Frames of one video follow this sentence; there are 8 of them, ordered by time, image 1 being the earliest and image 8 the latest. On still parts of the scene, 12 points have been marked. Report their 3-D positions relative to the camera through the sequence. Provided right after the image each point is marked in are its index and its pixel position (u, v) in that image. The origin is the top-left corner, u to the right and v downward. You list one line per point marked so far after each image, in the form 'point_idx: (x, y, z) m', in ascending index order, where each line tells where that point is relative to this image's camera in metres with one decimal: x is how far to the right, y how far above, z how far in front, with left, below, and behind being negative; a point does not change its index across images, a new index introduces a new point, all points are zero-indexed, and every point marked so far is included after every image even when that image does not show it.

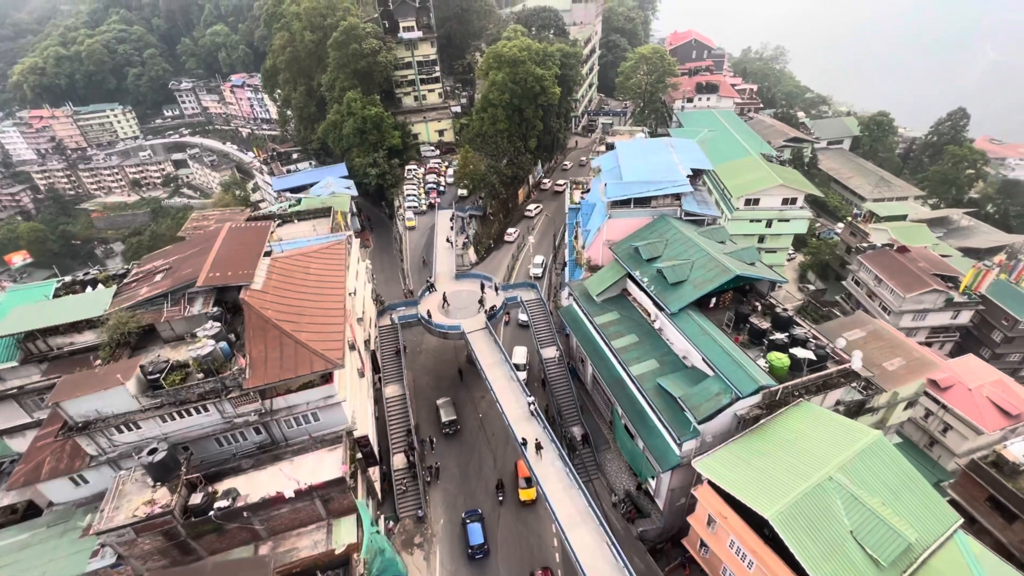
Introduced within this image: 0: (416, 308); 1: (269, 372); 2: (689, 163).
0: (-3.3, -0.7, +16.2) m
1: (-4.6, -1.6, +8.9) m
2: (+5.8, +4.1, +15.4) m
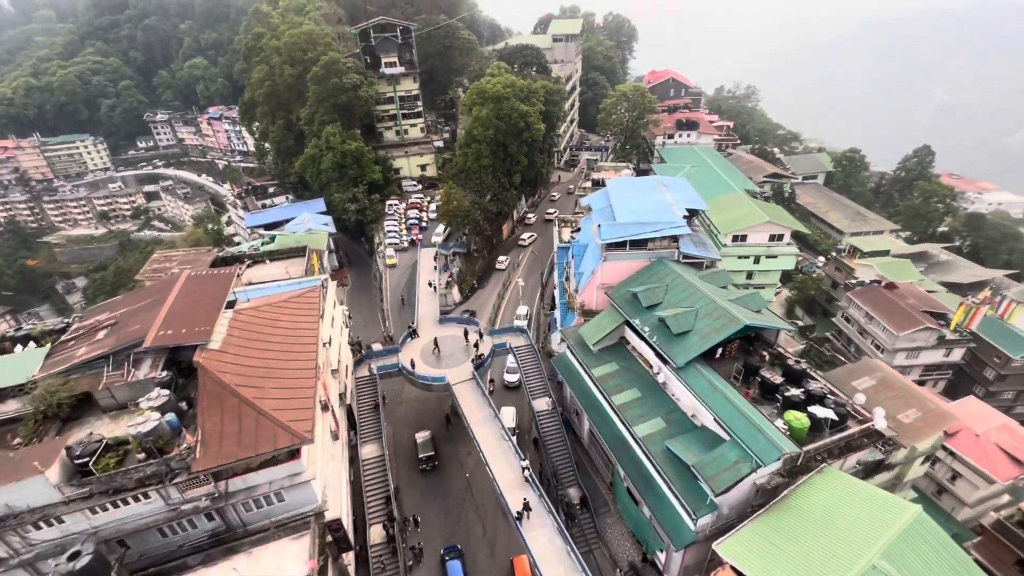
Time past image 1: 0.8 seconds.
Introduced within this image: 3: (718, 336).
0: (-3.6, -2.2, +15.0) m
1: (-4.7, -2.6, +7.6) m
2: (+5.4, +2.7, +14.9) m
3: (+4.5, -1.0, +10.3) m
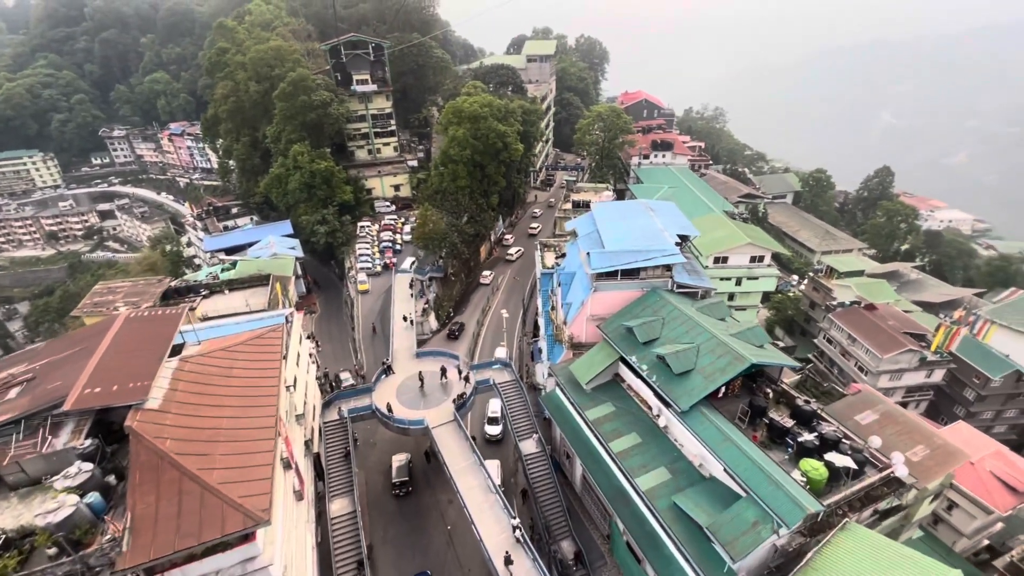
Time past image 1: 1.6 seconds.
0: (-4.1, -3.2, +13.7) m
1: (-4.7, -3.3, +6.3) m
2: (+4.9, +1.8, +14.3) m
3: (+4.3, -1.8, +9.5) m
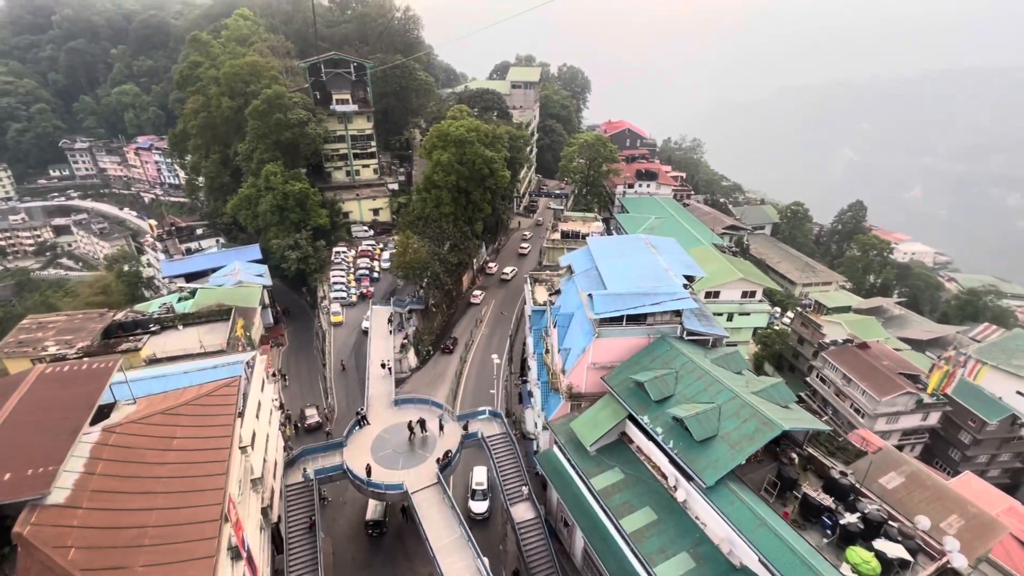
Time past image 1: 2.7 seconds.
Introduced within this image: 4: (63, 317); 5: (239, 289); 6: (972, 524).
0: (-4.3, -4.2, +12.0) m
1: (-4.6, -4.0, +4.6) m
2: (+4.7, +0.6, +13.3) m
3: (+4.2, -2.8, +8.3) m
4: (-13.2, -0.9, +13.8) m
5: (-11.5, 0.0, +19.9) m
6: (+9.7, -5.0, +10.0) m
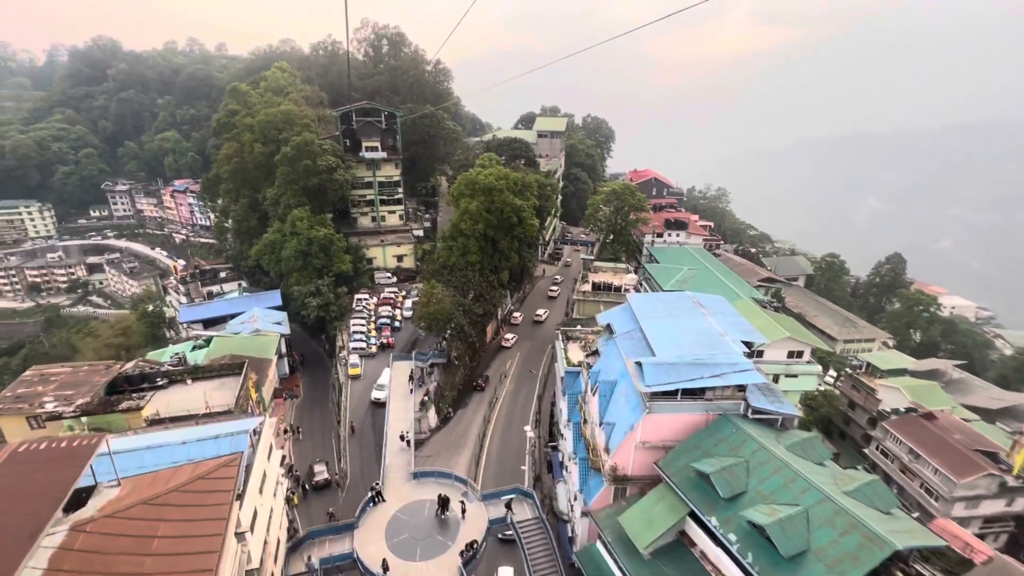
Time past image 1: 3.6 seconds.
0: (-3.6, -5.6, +10.5) m
1: (-4.1, -4.7, +3.2) m
2: (+5.6, -1.1, +11.9) m
3: (+4.9, -3.9, +6.7) m
4: (-12.3, -2.3, +13.0) m
5: (-10.3, -2.0, +19.0) m
6: (+10.4, -6.4, +7.9) m
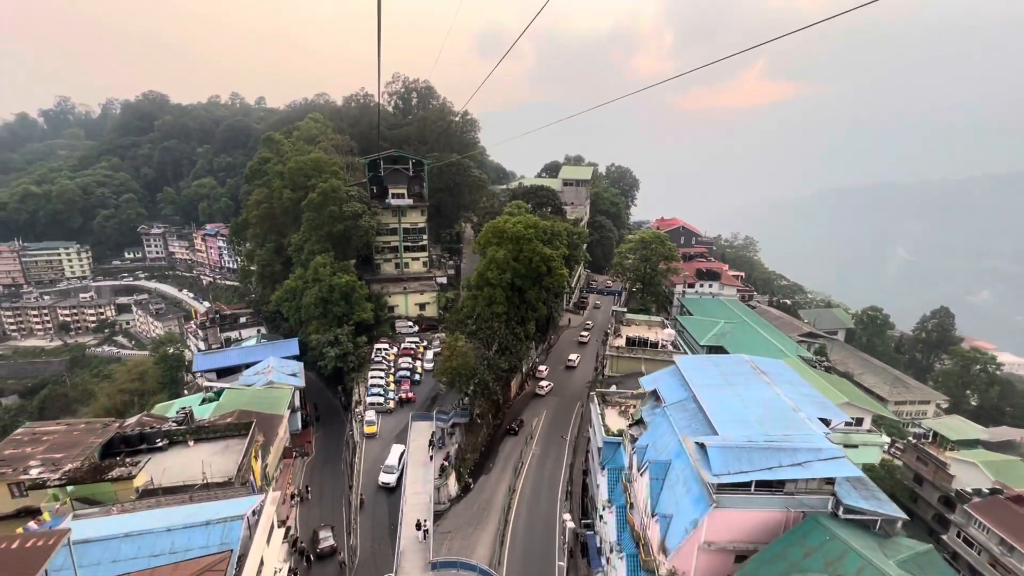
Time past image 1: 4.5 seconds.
0: (-2.9, -6.8, +8.9) m
1: (-3.7, -5.2, +1.7) m
2: (+6.4, -2.6, +10.2) m
3: (+5.4, -4.9, +4.8) m
4: (-11.4, -3.6, +12.0) m
5: (-9.2, -3.9, +17.9) m
6: (+10.9, -7.6, +5.6) m
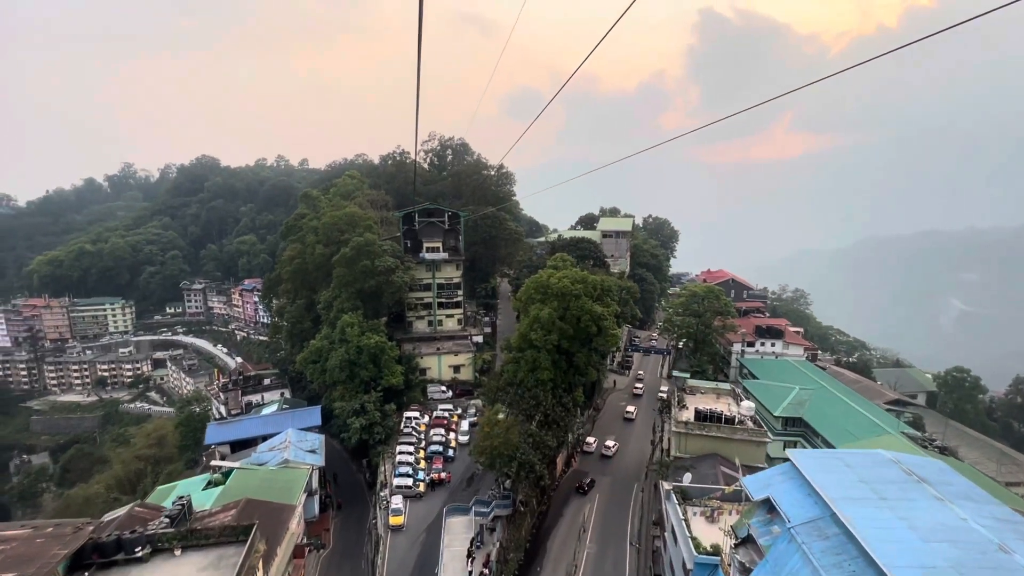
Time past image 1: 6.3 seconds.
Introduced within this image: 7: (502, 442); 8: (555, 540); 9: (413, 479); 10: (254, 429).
0: (-1.8, -7.9, +5.9) m
1: (-3.1, -5.5, -1.0) m
2: (+7.5, -3.8, +7.1) m
3: (+6.2, -5.5, +1.5) m
4: (-10.1, -5.1, +9.9) m
5: (-7.6, -6.1, +15.6) m
6: (+11.8, -8.2, +1.7) m
7: (-0.3, -5.3, +16.2) m
8: (+1.5, -8.8, +16.5) m
9: (-3.7, -7.2, +18.0) m
10: (-10.5, -5.7, +19.2) m
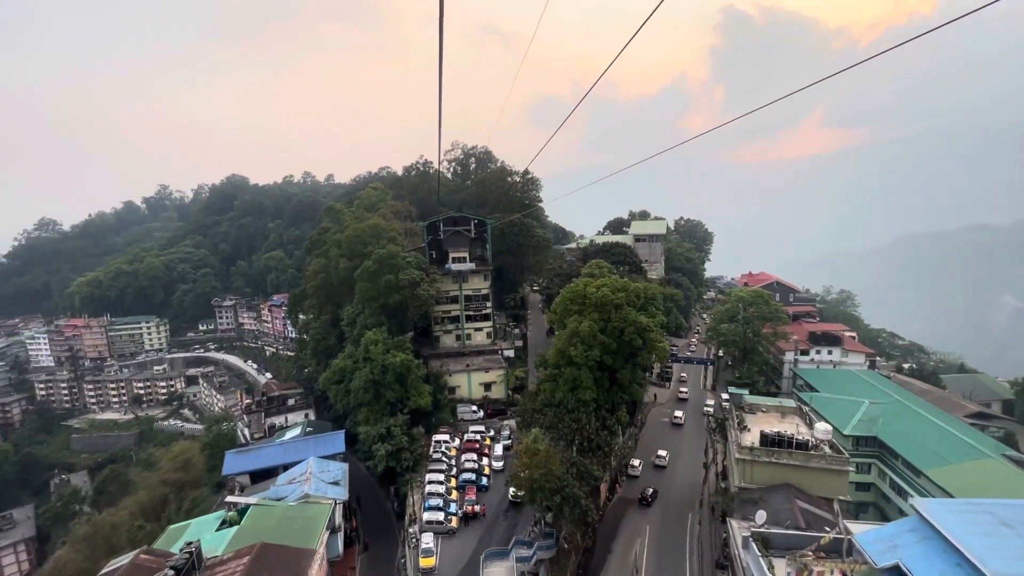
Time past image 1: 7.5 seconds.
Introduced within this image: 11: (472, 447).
0: (-1.0, -8.1, +4.1) m
1: (-2.7, -5.7, -2.7) m
2: (+8.3, -3.8, +4.9) m
3: (+6.7, -5.5, -0.6) m
4: (-9.2, -5.6, +8.6) m
5: (-6.3, -6.6, +14.2) m
6: (+12.3, -8.0, -0.8) m
7: (+1.0, -5.7, +14.4) m
8: (+2.9, -9.2, +14.6) m
9: (-2.3, -7.7, +16.3) m
10: (-9.0, -6.4, +17.9) m
11: (-1.7, -6.6, +19.7) m
